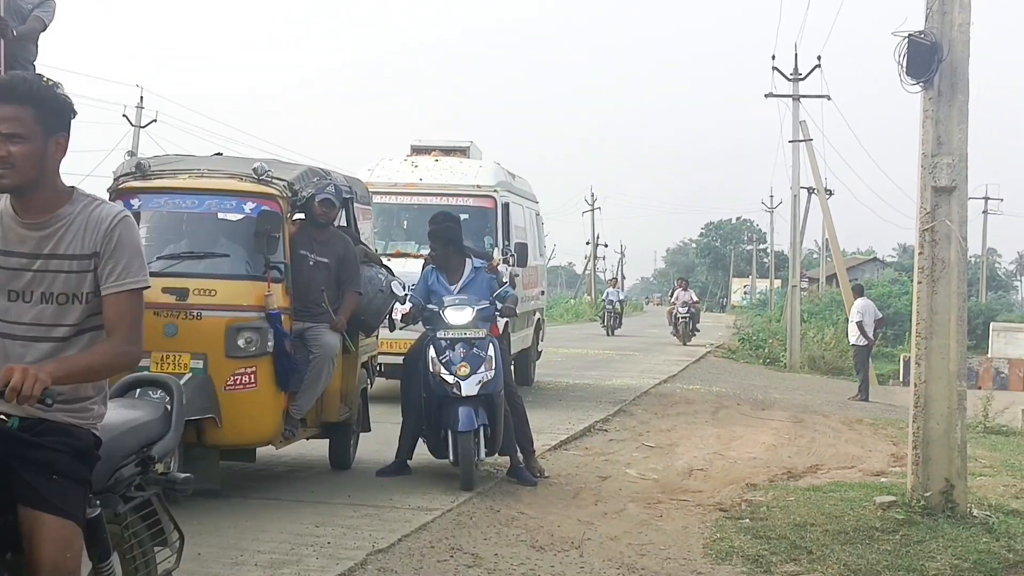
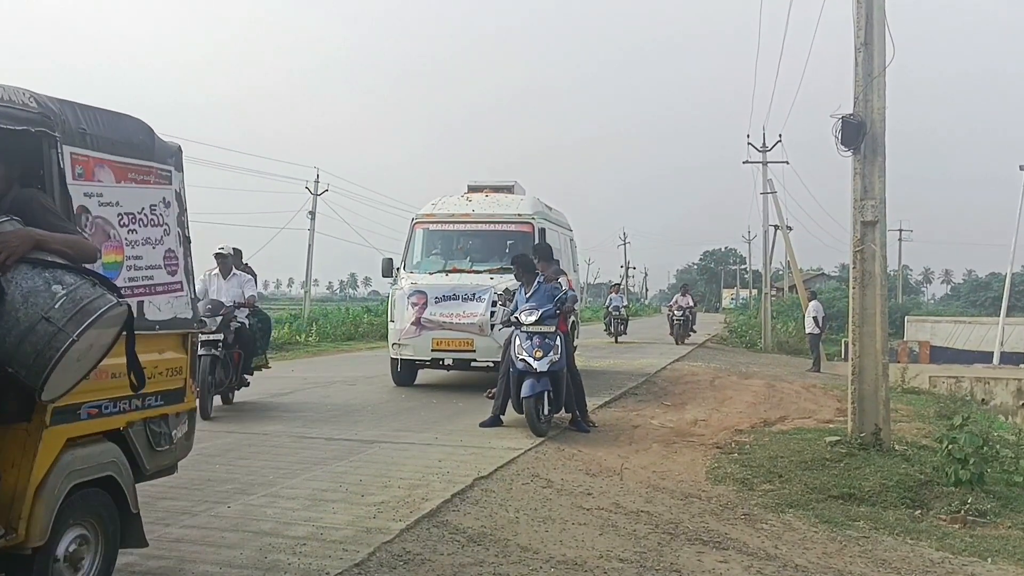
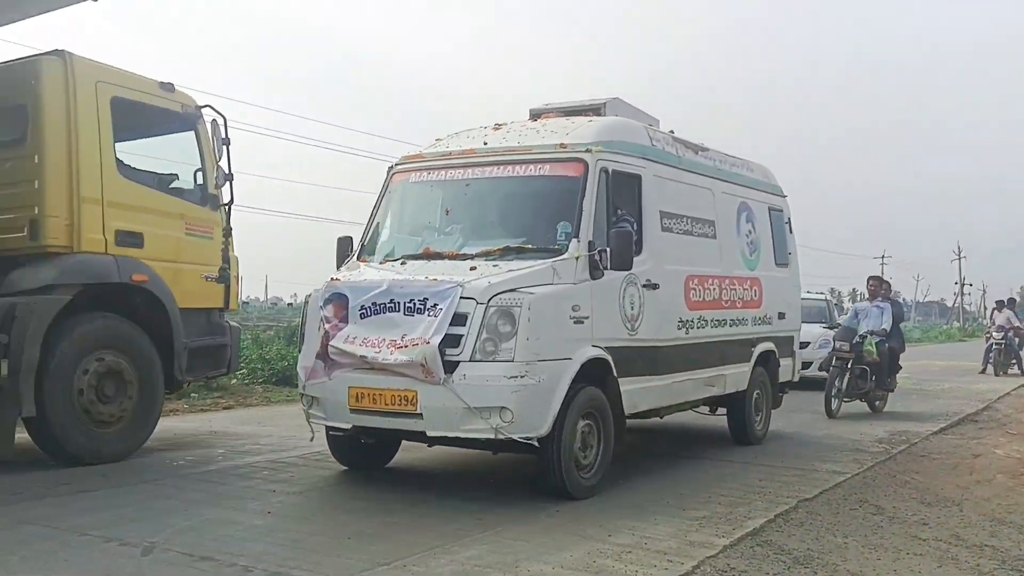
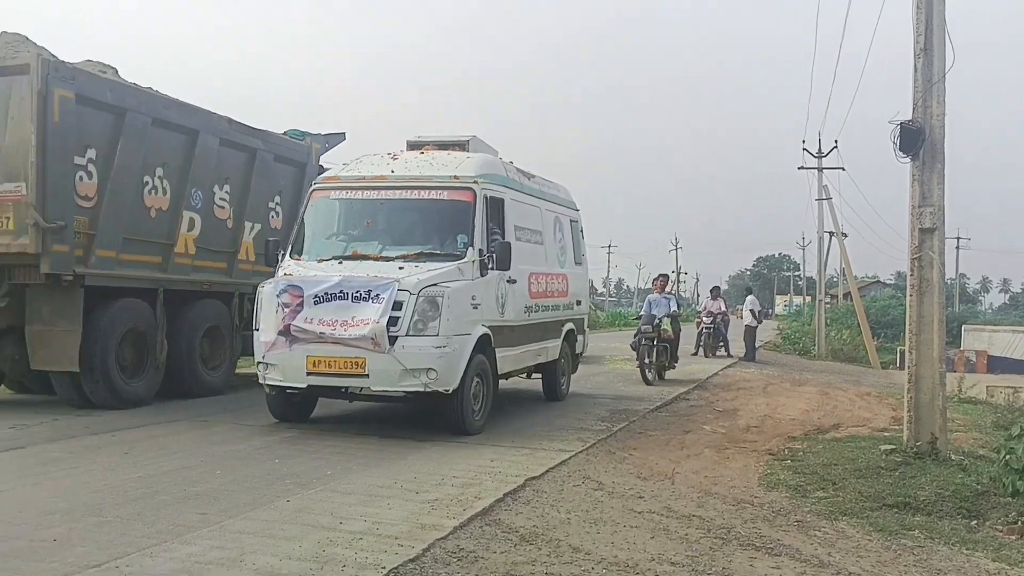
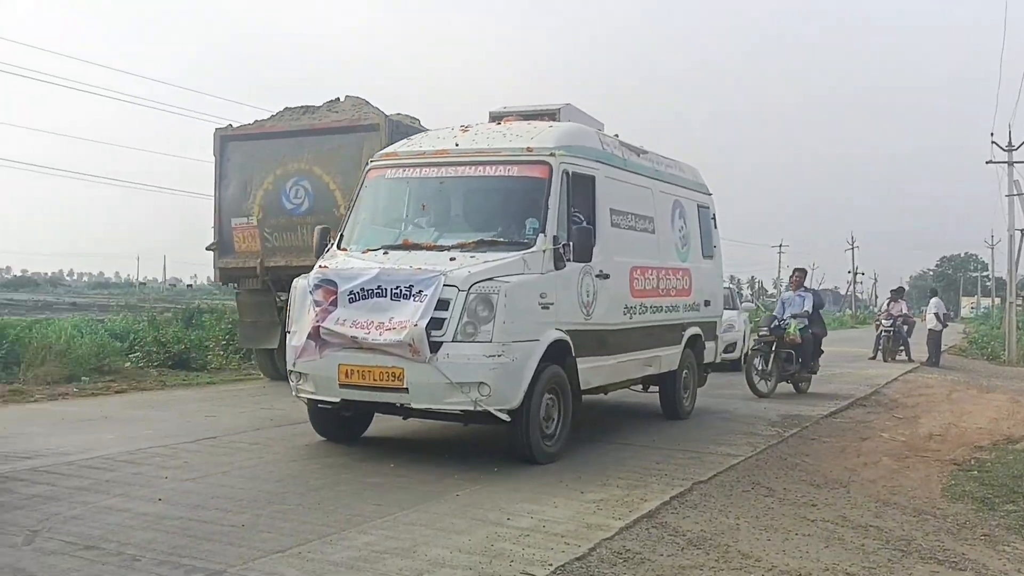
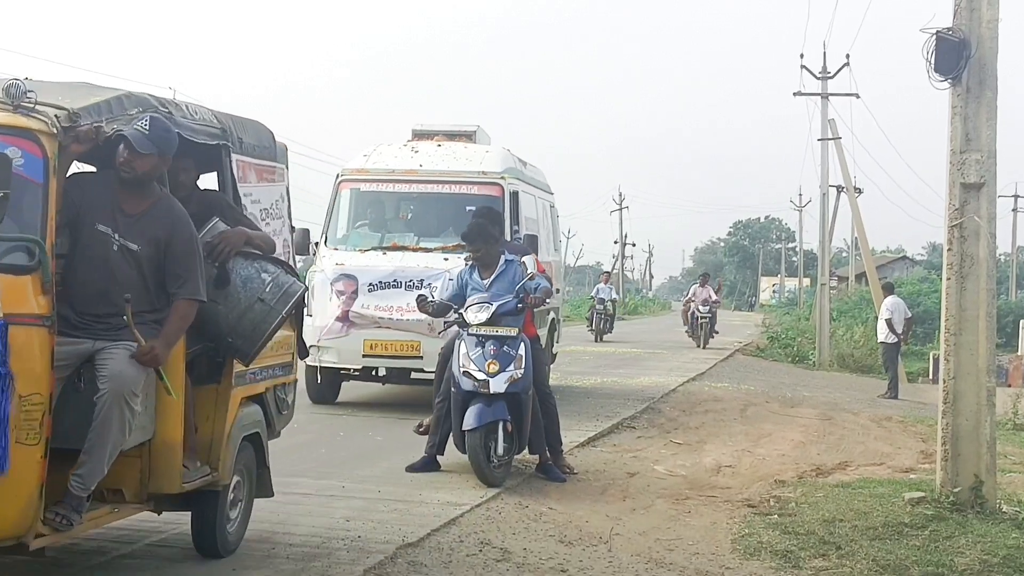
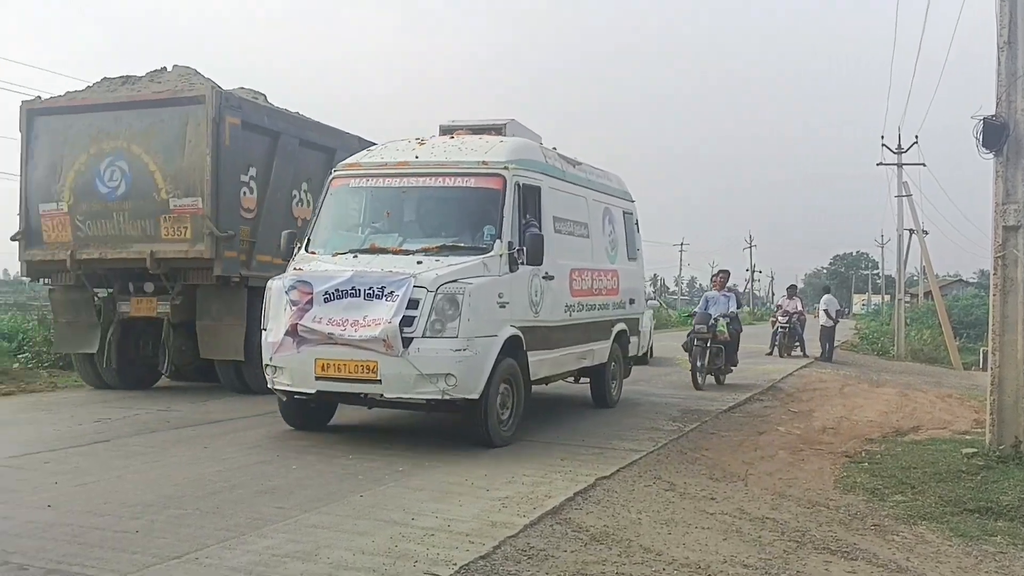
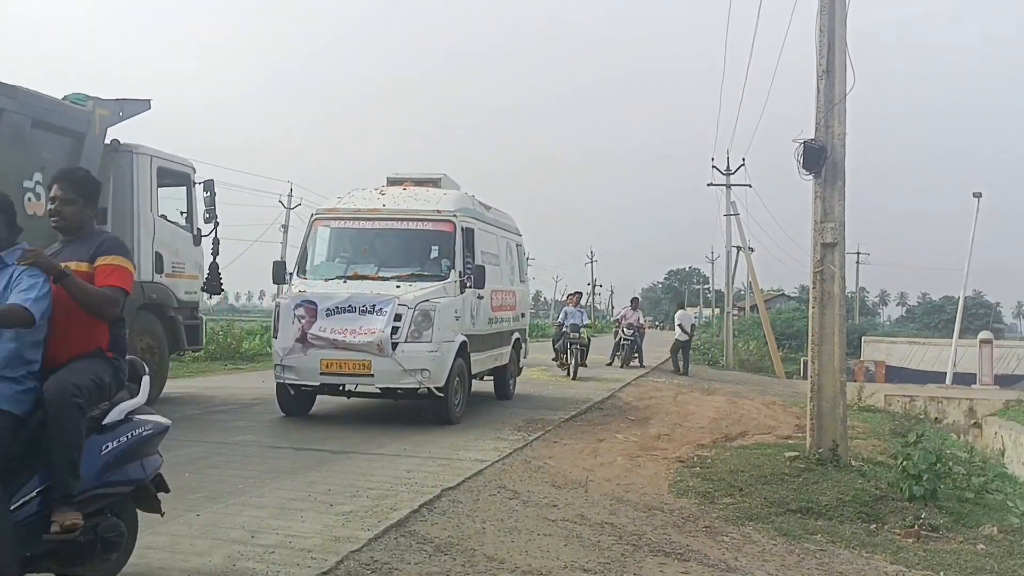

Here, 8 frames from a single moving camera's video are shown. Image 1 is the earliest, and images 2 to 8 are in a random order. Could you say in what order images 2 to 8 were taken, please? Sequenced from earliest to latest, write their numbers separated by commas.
6, 2, 8, 4, 7, 5, 3
